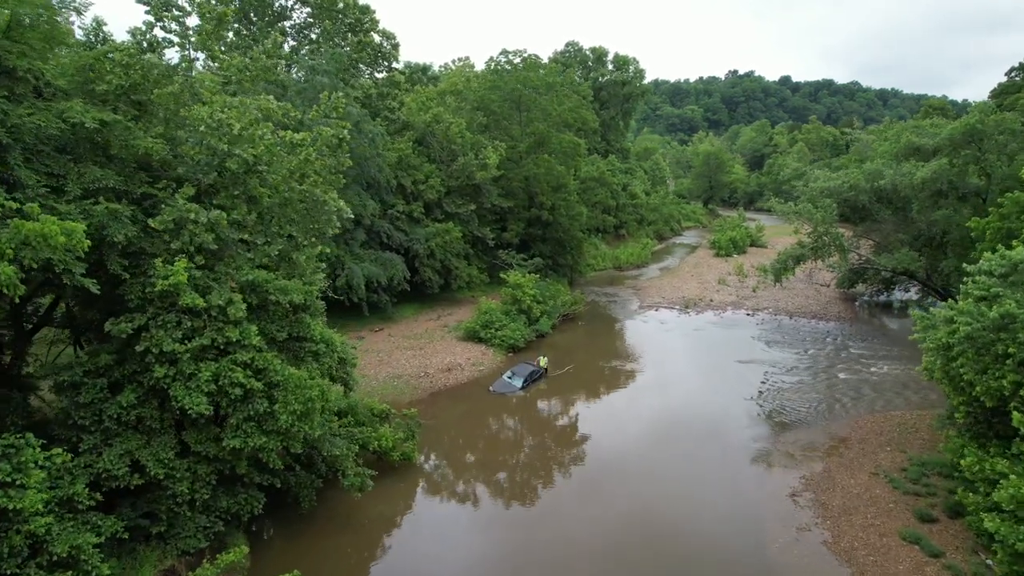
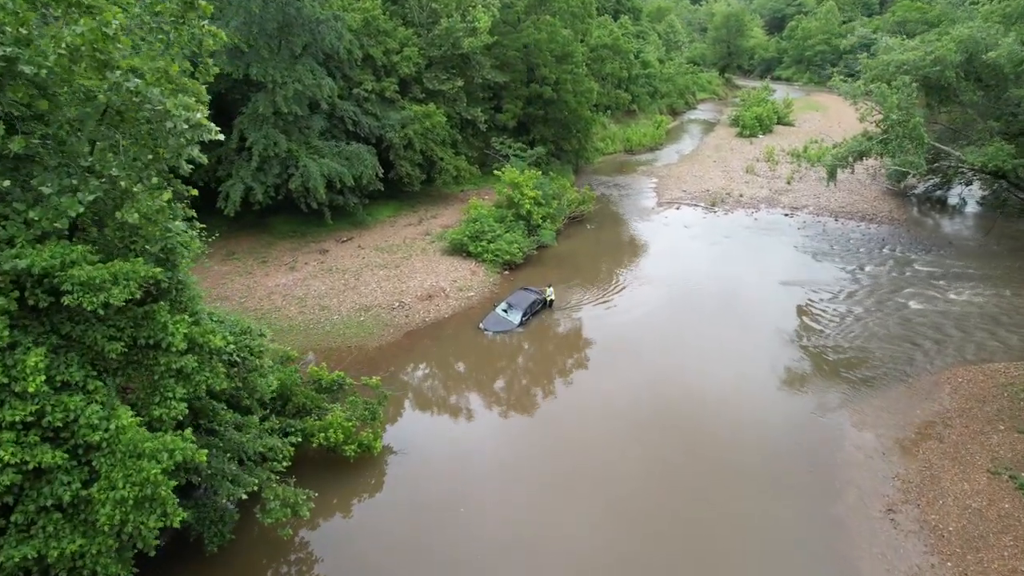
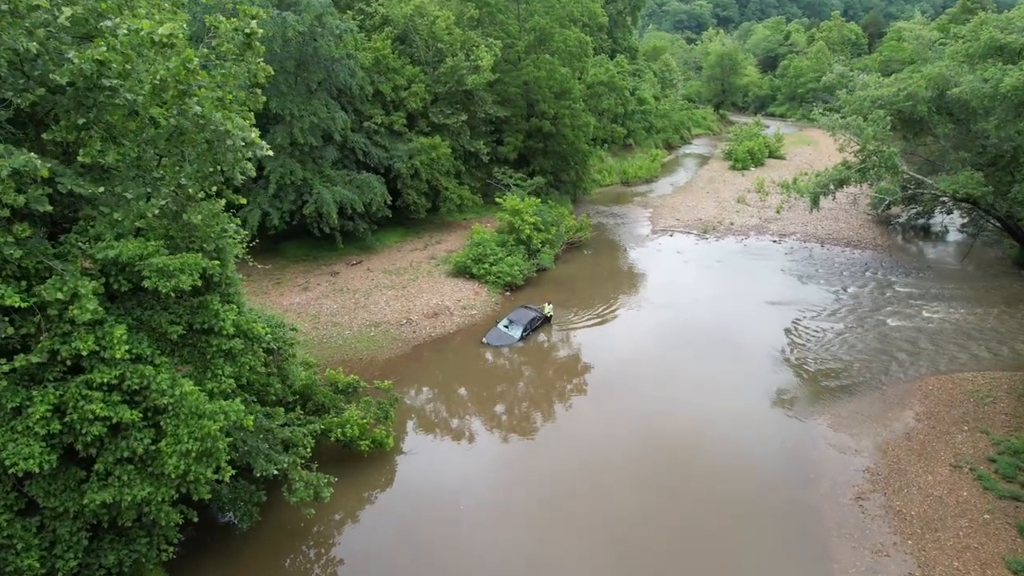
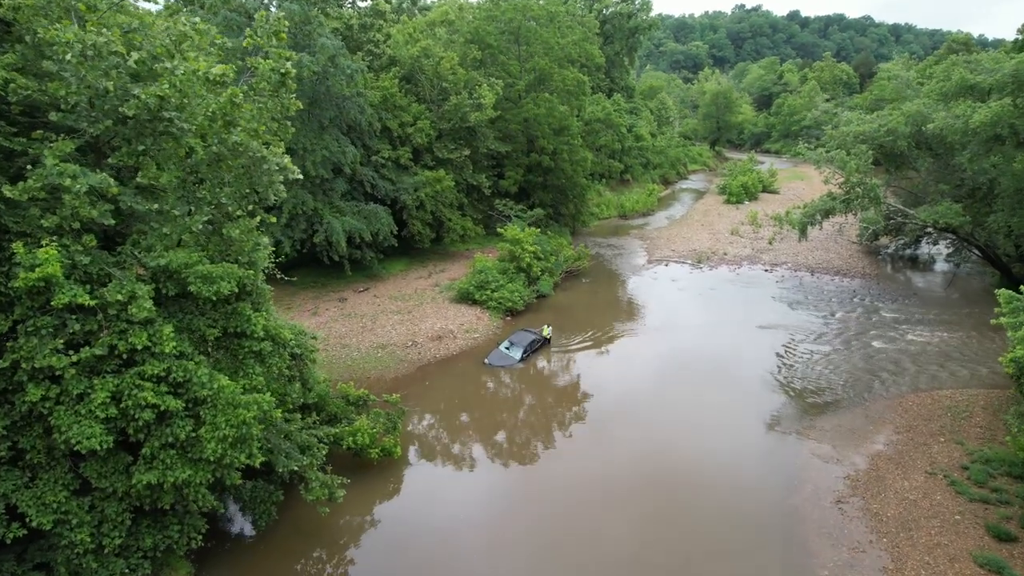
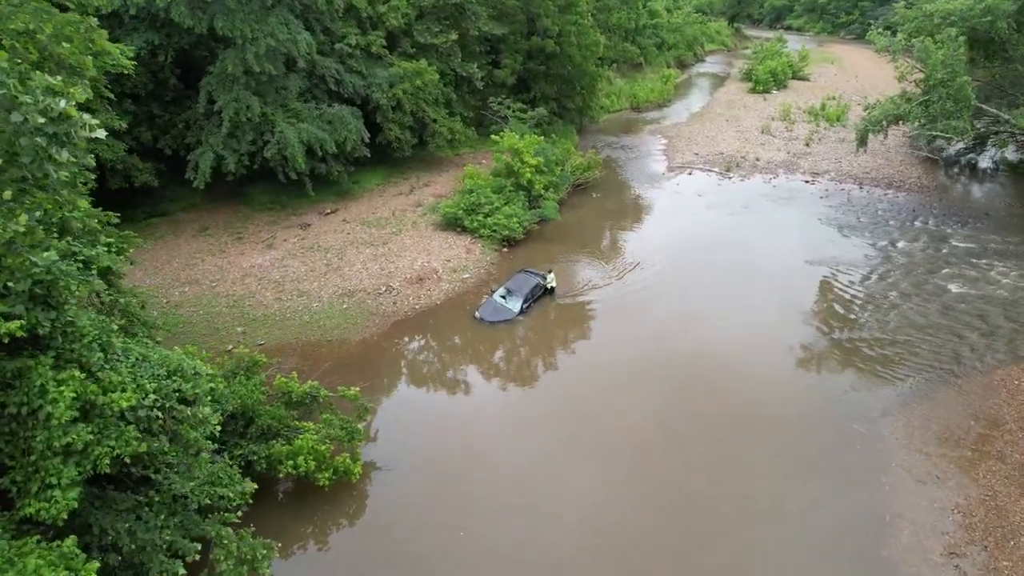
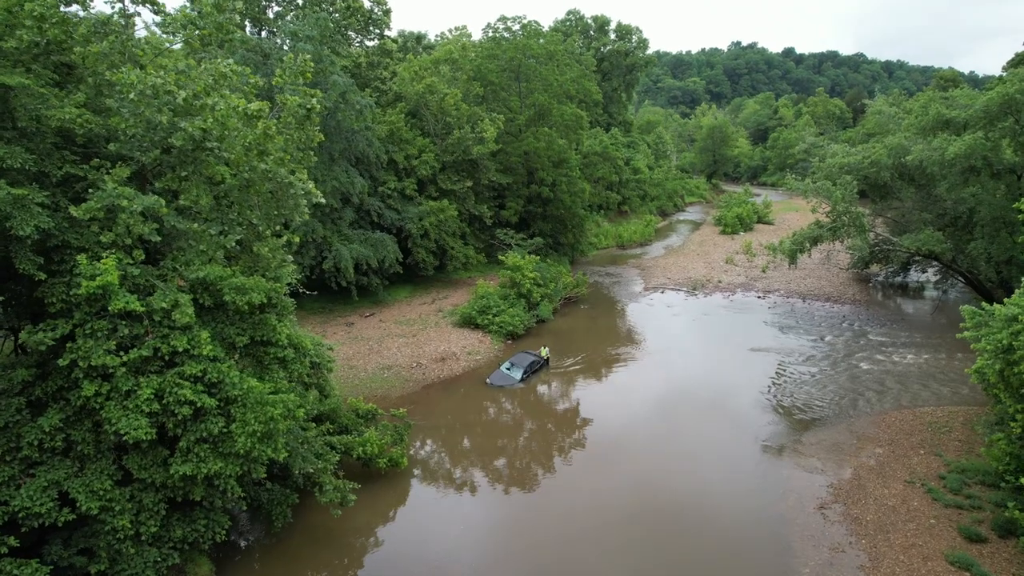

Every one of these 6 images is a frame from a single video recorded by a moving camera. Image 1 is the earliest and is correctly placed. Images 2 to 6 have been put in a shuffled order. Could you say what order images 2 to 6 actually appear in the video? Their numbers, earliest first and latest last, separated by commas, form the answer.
6, 4, 3, 2, 5
